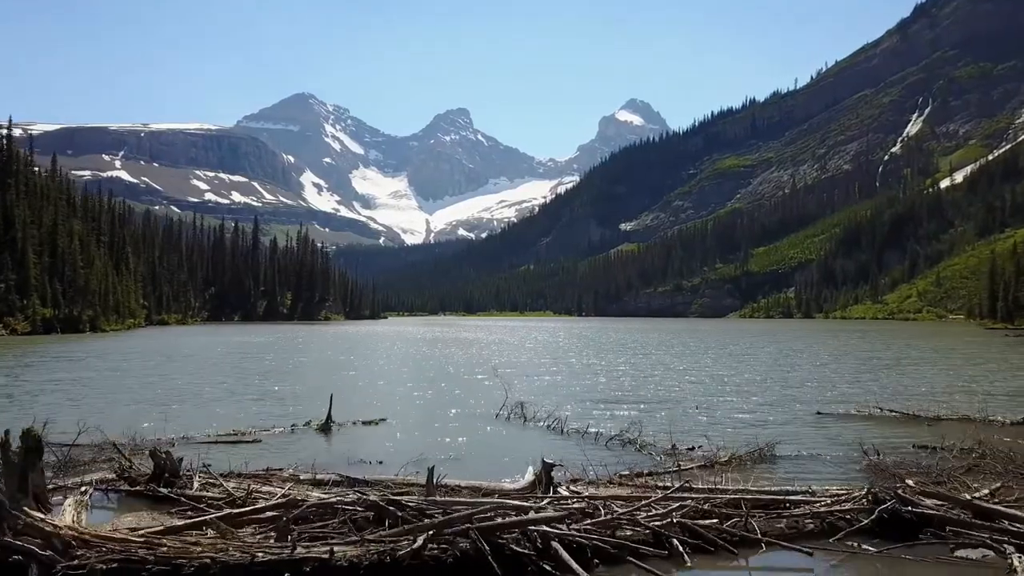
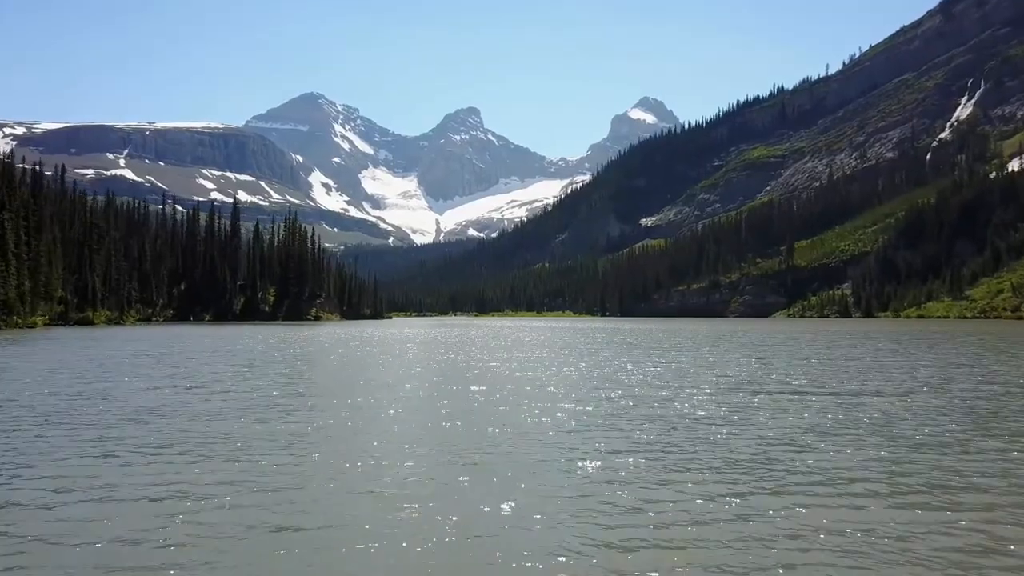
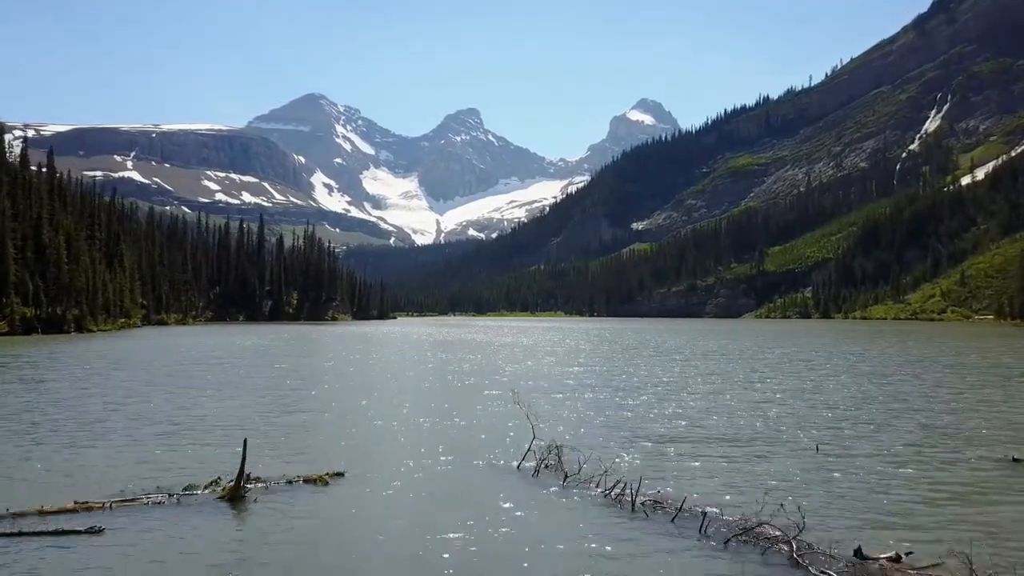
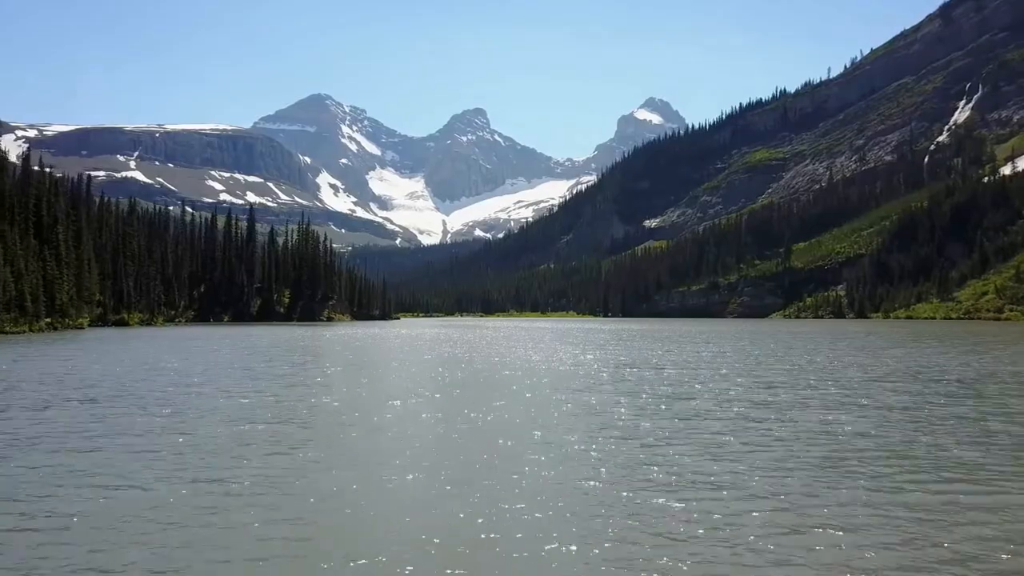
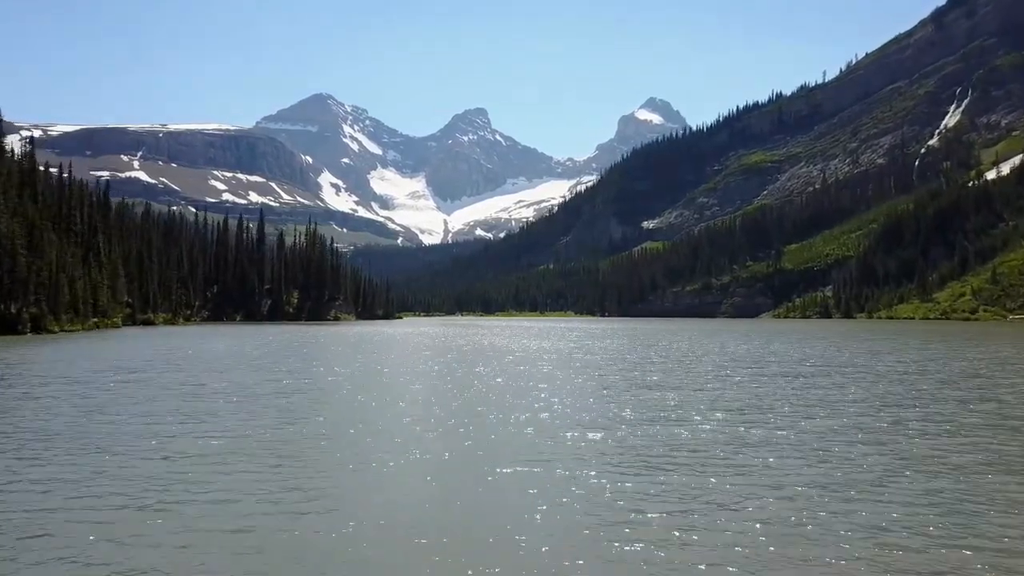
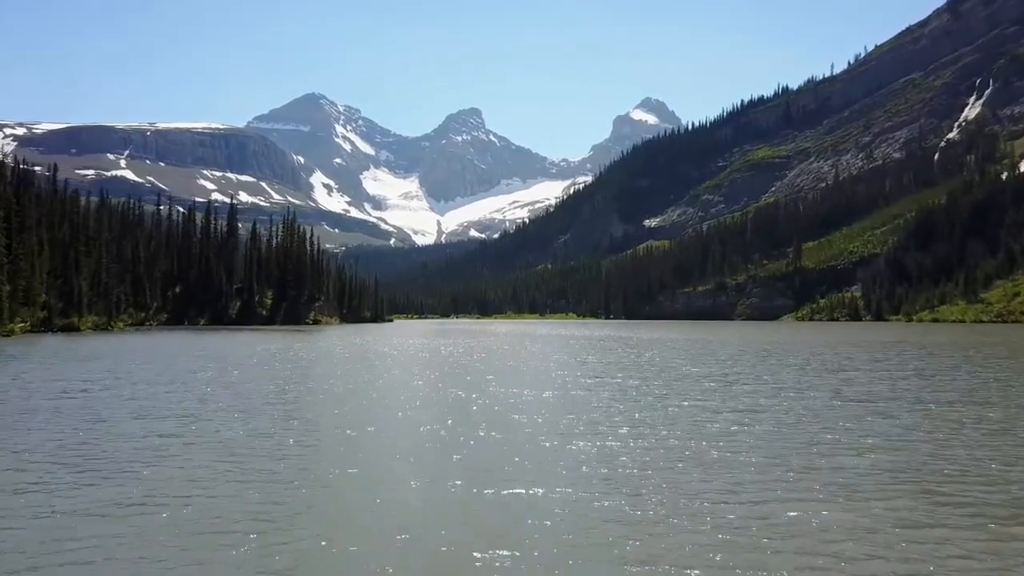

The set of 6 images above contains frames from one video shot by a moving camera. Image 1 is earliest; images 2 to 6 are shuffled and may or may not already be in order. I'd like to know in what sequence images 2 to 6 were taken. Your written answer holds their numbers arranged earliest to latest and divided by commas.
3, 5, 4, 2, 6
